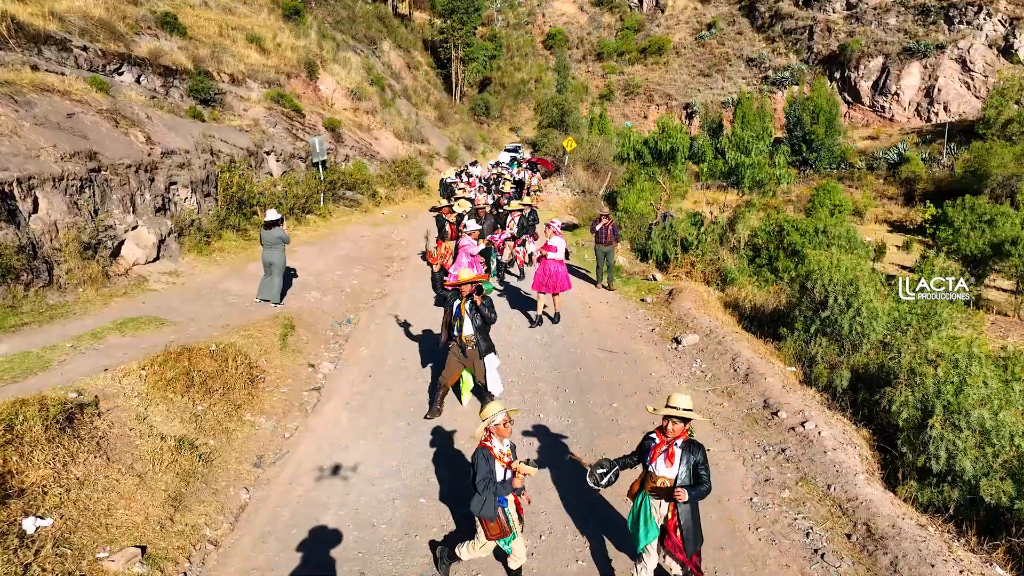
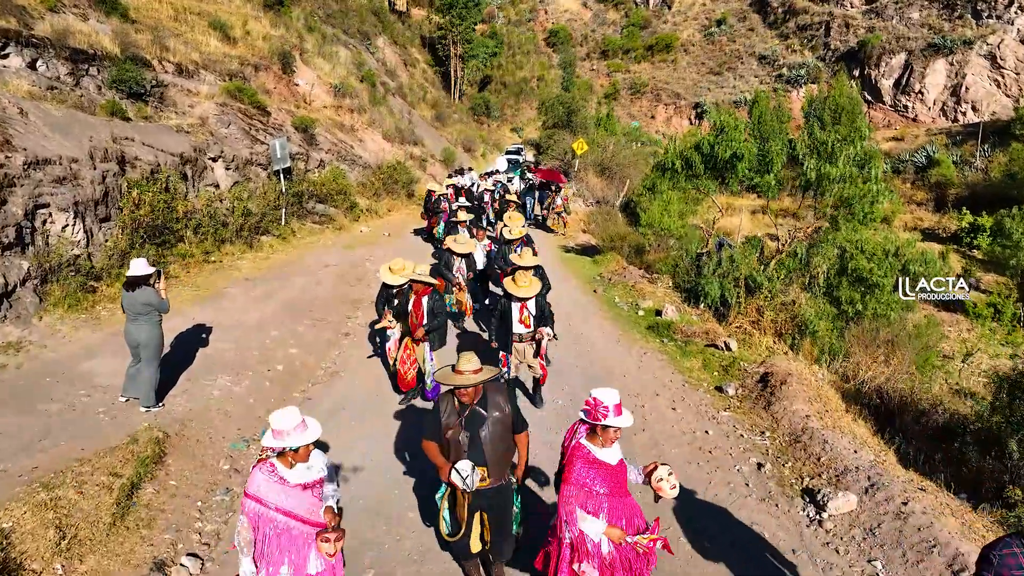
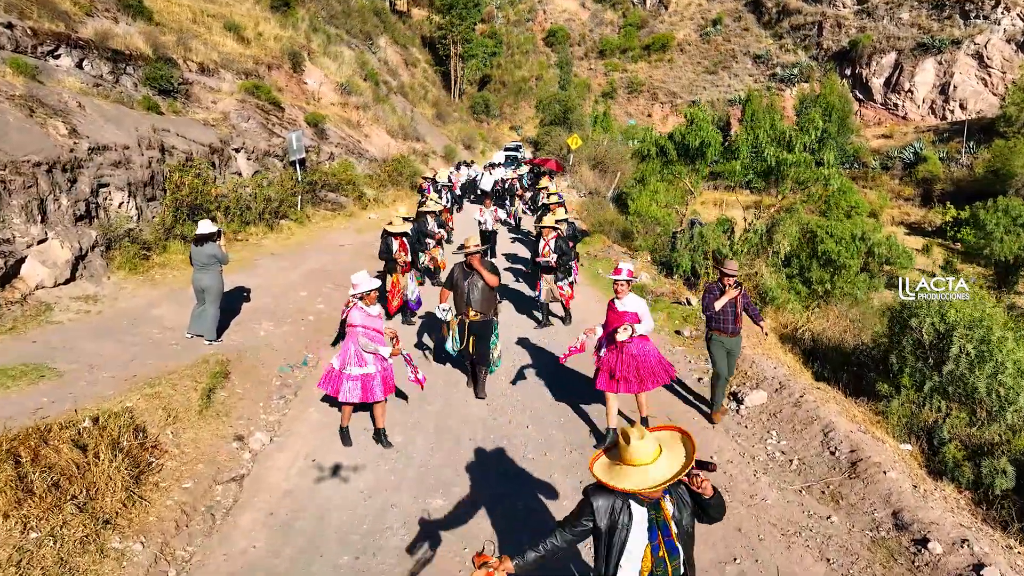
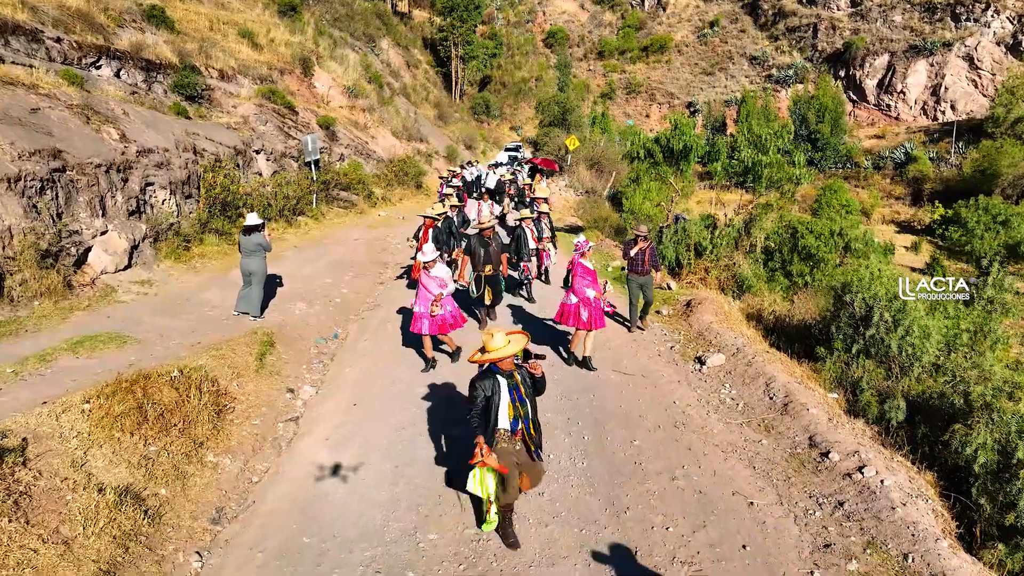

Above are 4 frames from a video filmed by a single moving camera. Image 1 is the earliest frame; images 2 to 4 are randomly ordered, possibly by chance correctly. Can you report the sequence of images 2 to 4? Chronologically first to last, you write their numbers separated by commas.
4, 3, 2
